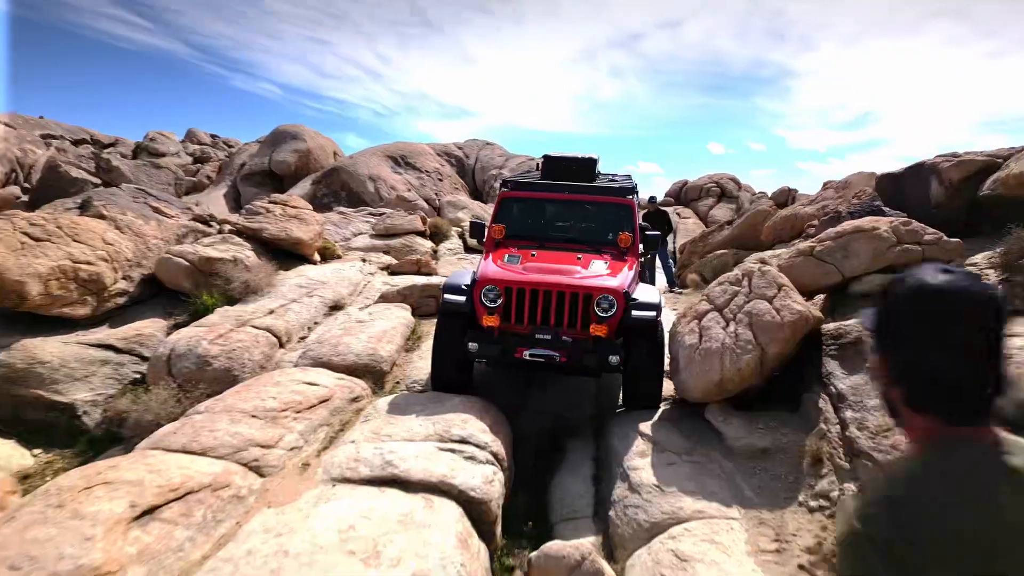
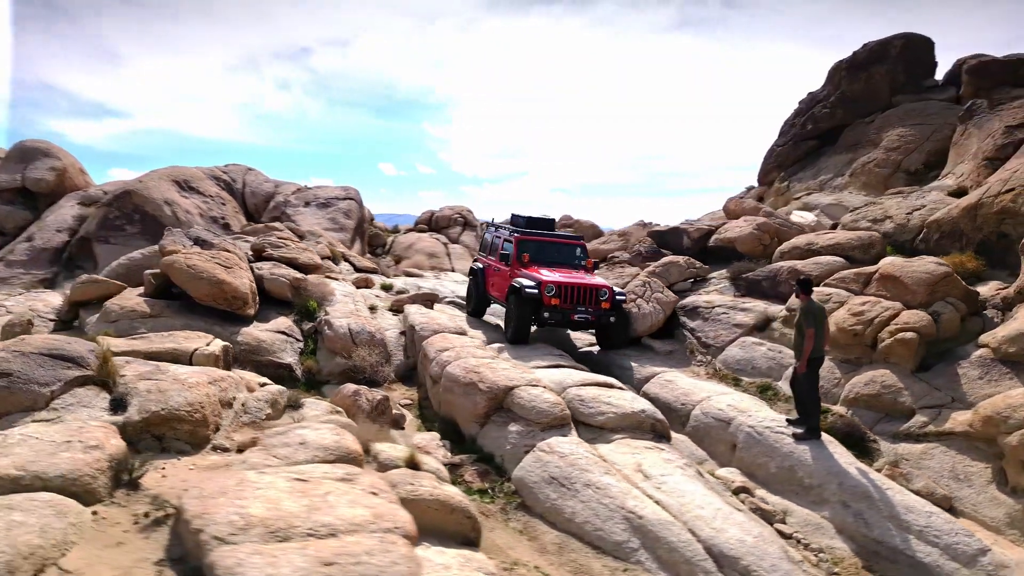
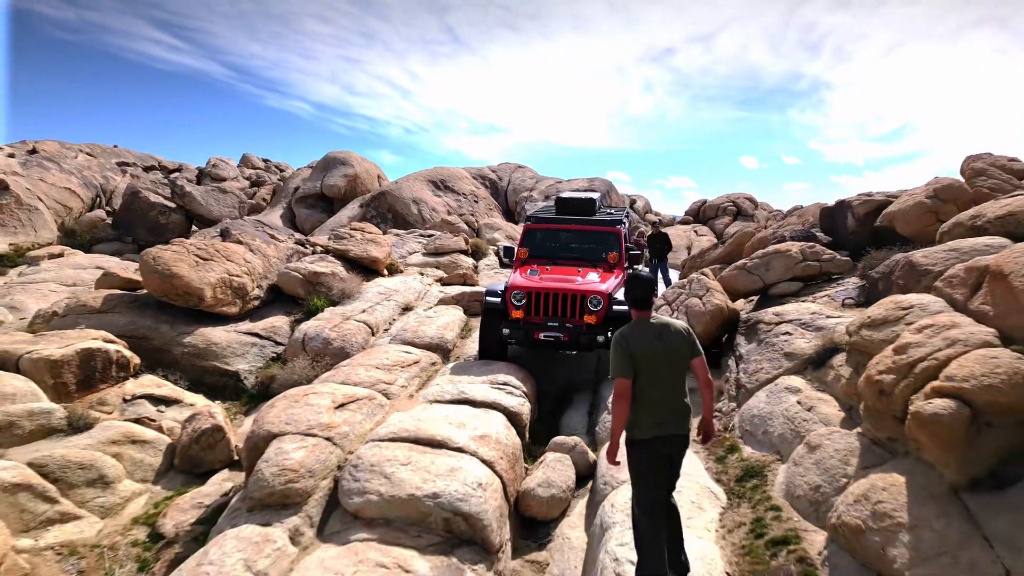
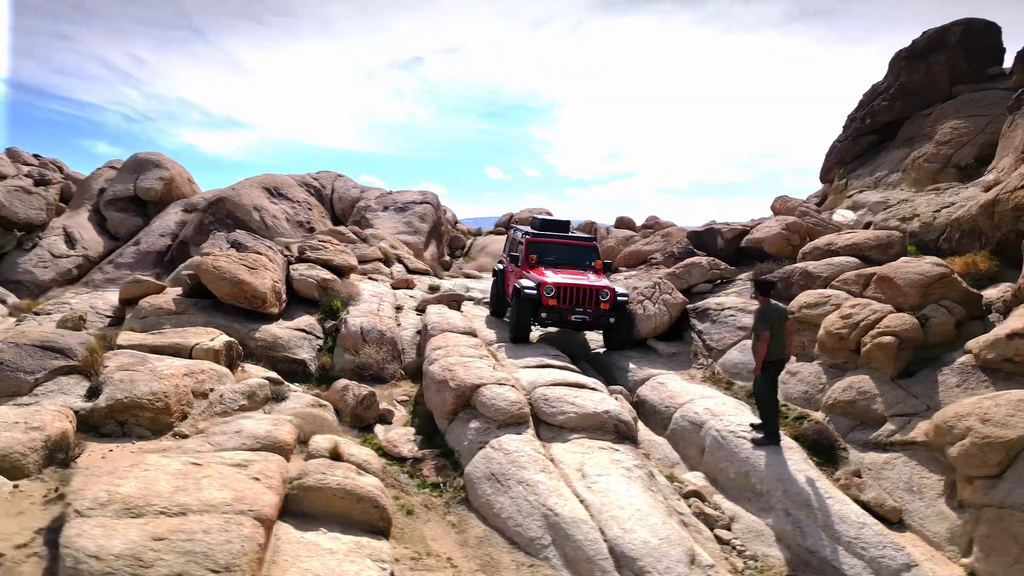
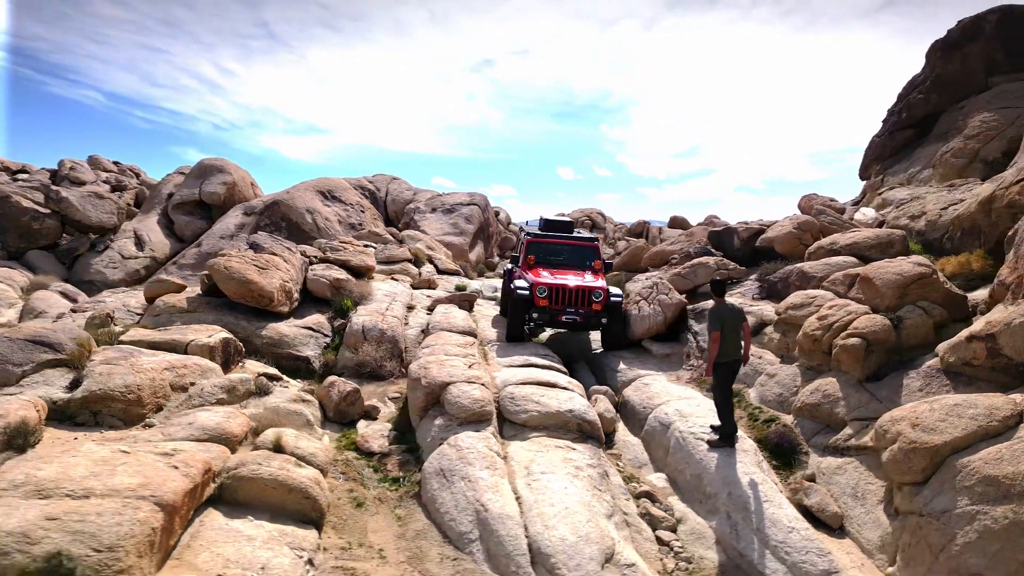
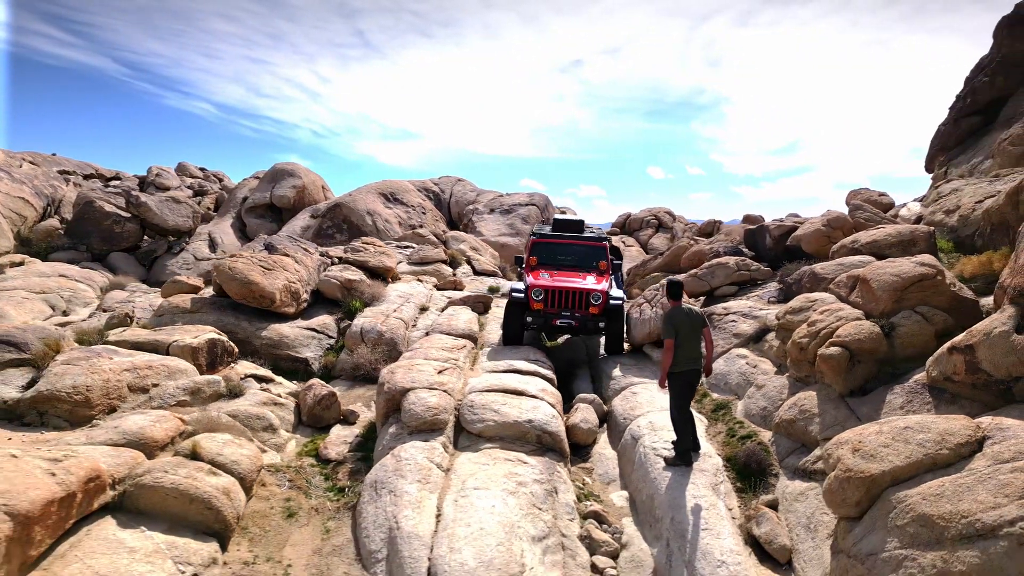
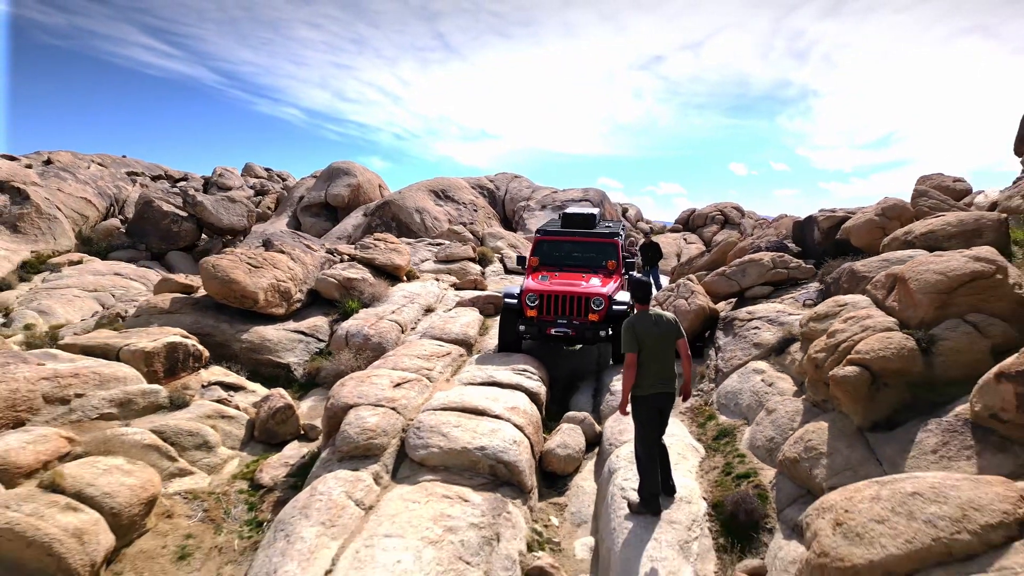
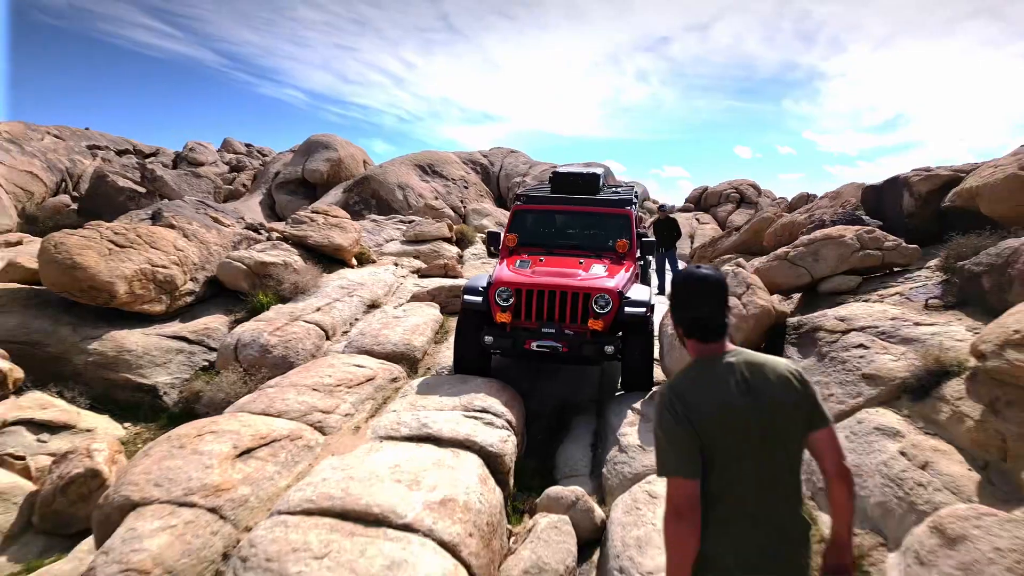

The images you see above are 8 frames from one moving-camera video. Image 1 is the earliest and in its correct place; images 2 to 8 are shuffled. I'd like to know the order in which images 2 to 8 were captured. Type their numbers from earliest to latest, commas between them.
8, 3, 7, 6, 5, 4, 2
